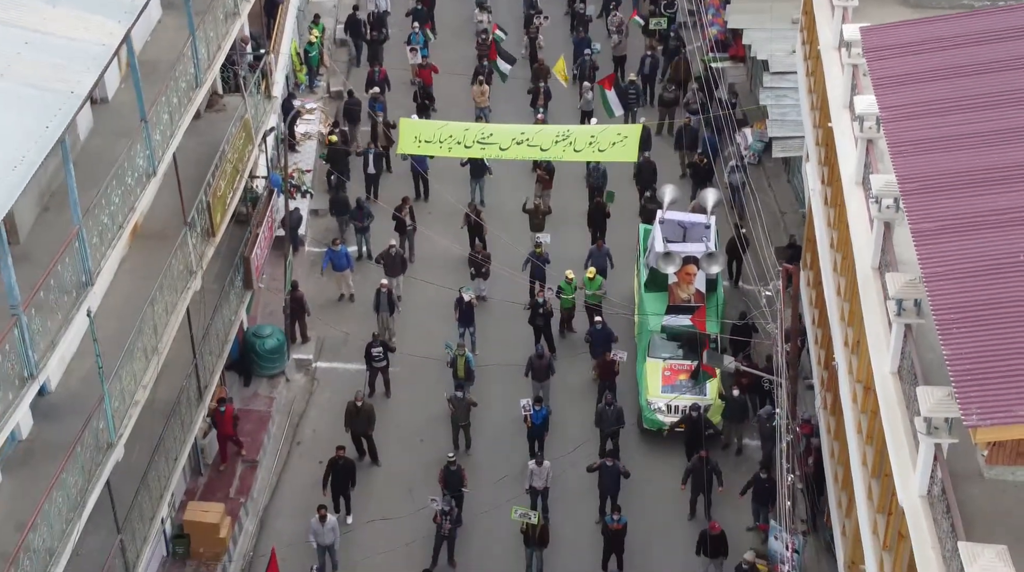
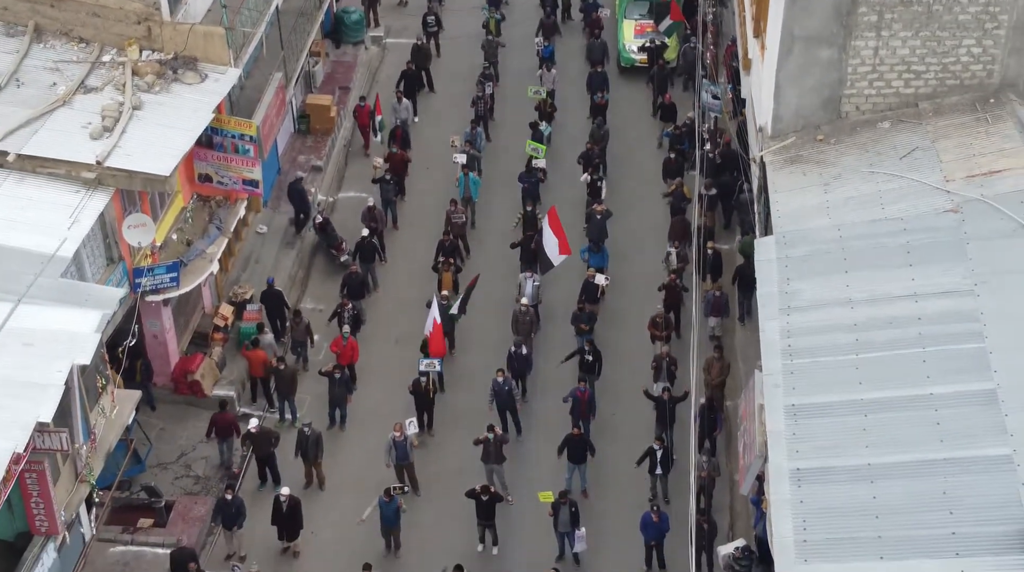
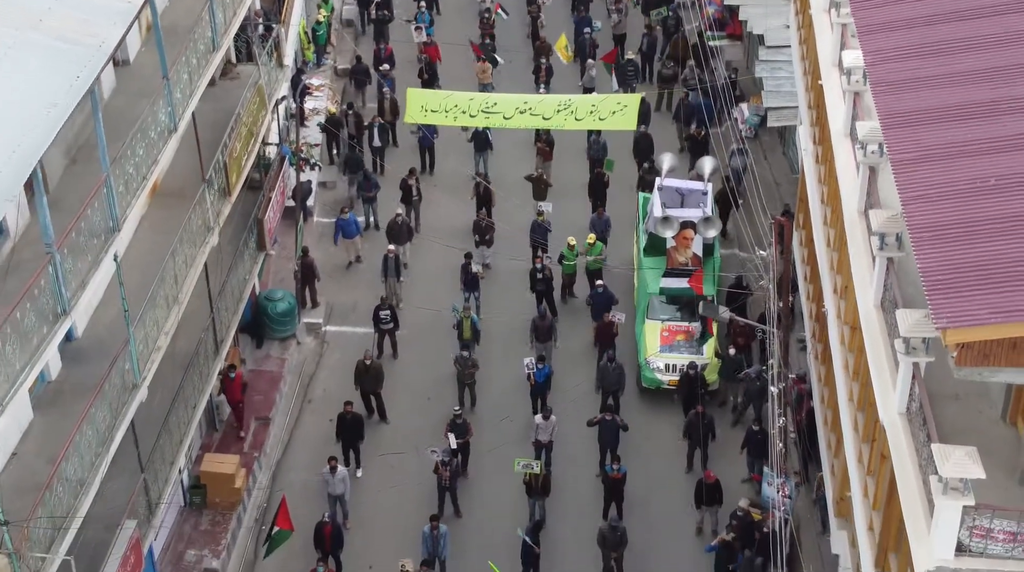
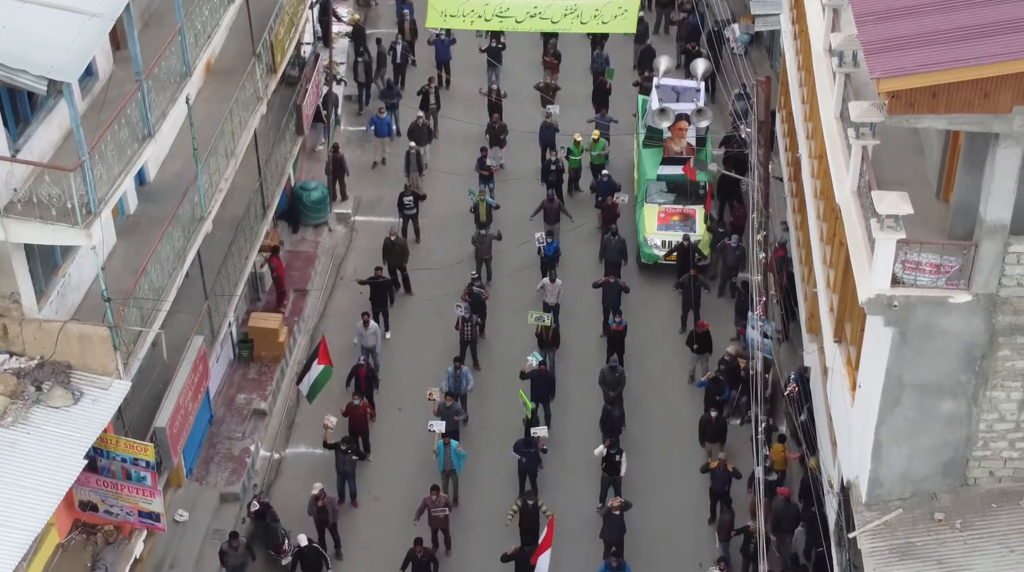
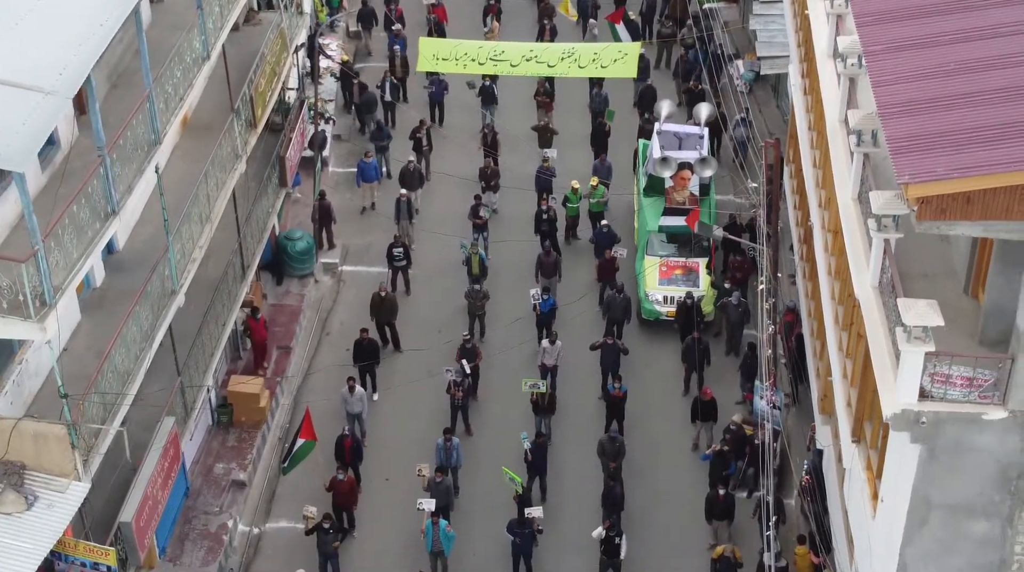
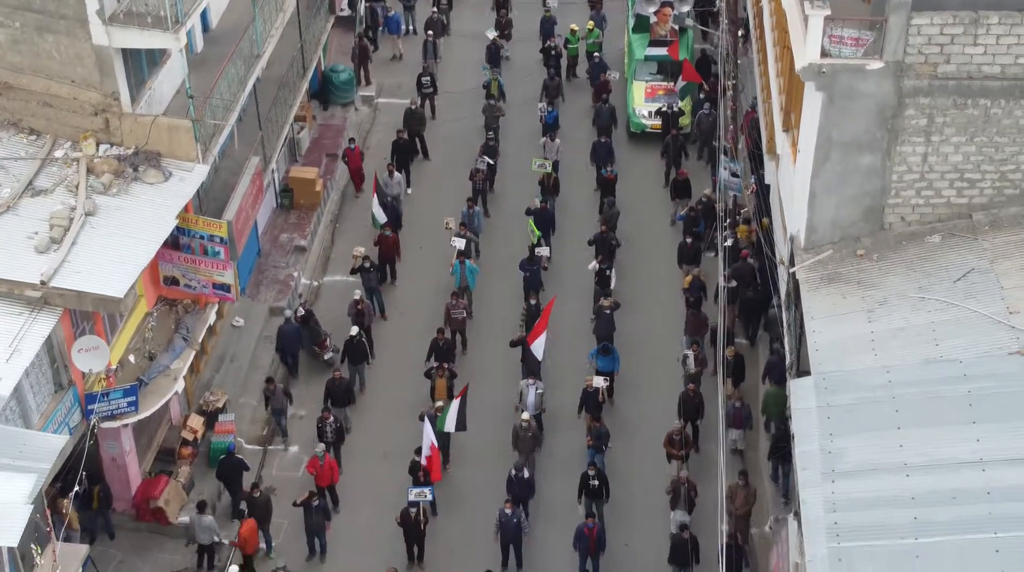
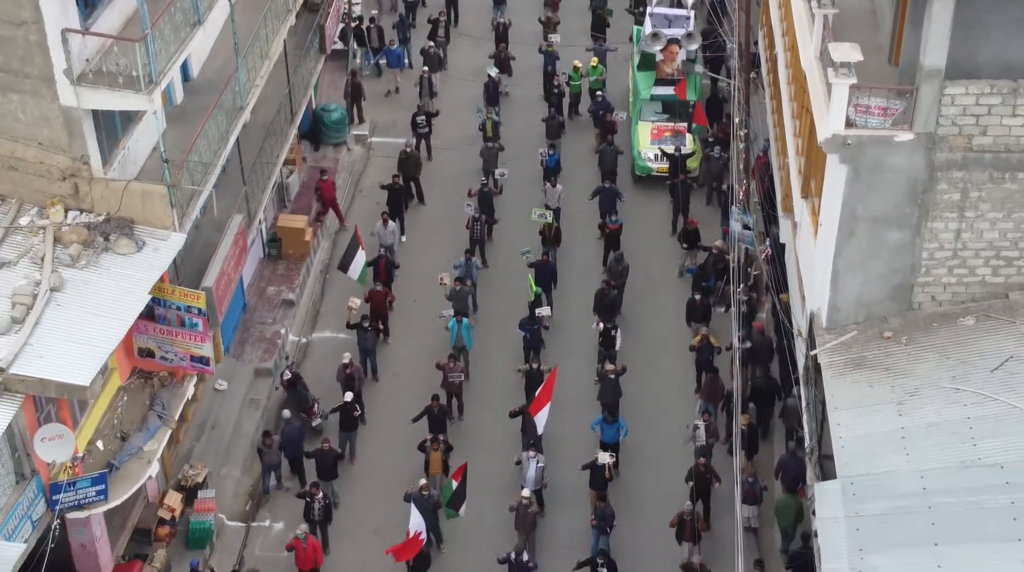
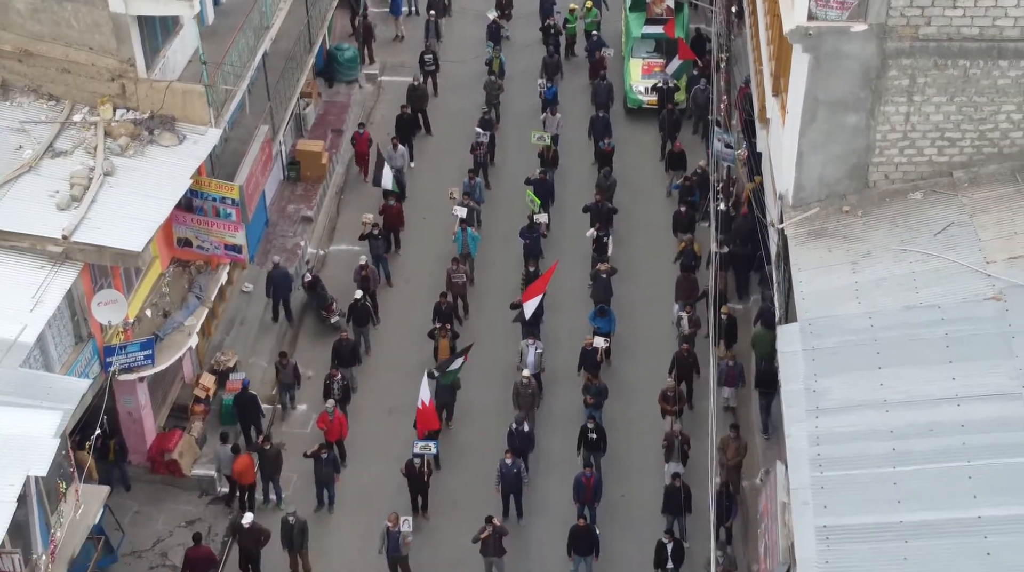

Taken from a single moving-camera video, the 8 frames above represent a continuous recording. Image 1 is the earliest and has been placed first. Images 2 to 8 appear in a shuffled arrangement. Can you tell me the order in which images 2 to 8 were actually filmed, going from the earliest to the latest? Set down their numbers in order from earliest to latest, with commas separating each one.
3, 5, 4, 7, 6, 8, 2
